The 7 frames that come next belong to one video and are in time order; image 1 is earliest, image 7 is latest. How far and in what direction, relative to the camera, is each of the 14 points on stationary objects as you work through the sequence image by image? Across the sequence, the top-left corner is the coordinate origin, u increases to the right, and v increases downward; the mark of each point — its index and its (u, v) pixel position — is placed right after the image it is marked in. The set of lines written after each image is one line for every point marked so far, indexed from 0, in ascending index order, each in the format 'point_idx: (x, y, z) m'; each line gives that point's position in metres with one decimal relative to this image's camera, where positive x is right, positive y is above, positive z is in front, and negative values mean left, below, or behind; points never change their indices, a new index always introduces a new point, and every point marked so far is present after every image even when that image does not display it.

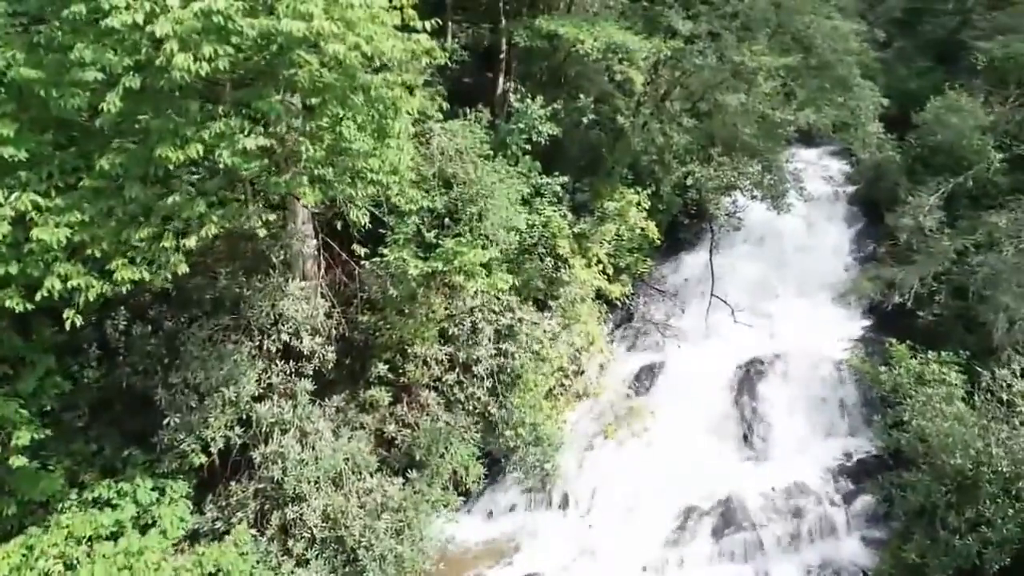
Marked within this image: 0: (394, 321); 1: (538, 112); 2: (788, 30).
0: (-1.3, -0.4, +8.4) m
1: (+0.3, +2.2, +9.6) m
2: (+4.1, +3.8, +11.0) m
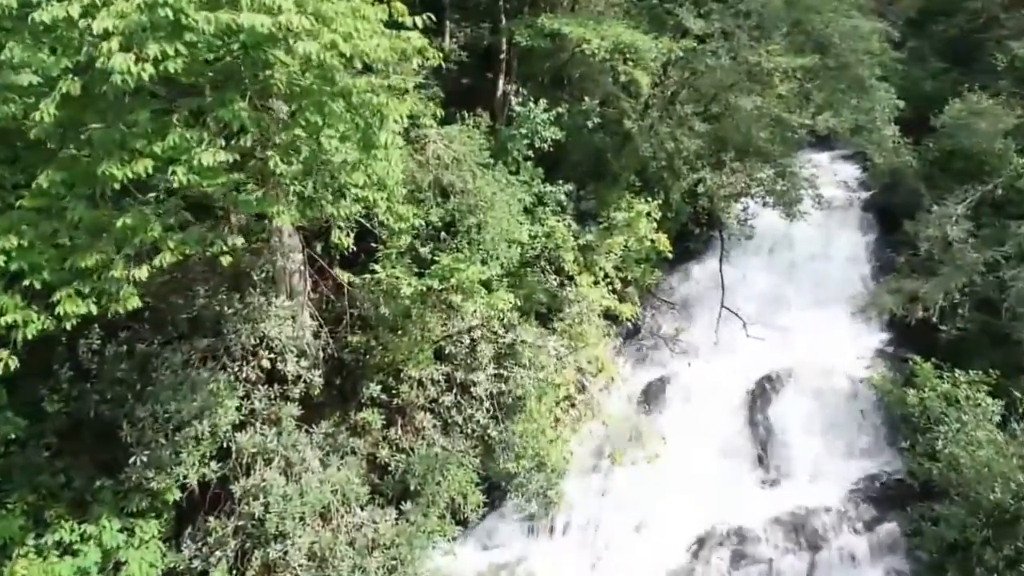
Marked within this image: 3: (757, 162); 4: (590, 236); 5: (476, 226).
0: (-1.3, -0.5, +7.8) m
1: (+0.4, +2.0, +9.0) m
2: (+4.1, +3.6, +10.4) m
3: (+3.3, +1.7, +10.4) m
4: (+1.0, +0.6, +9.3) m
5: (-0.4, +0.6, +7.7) m
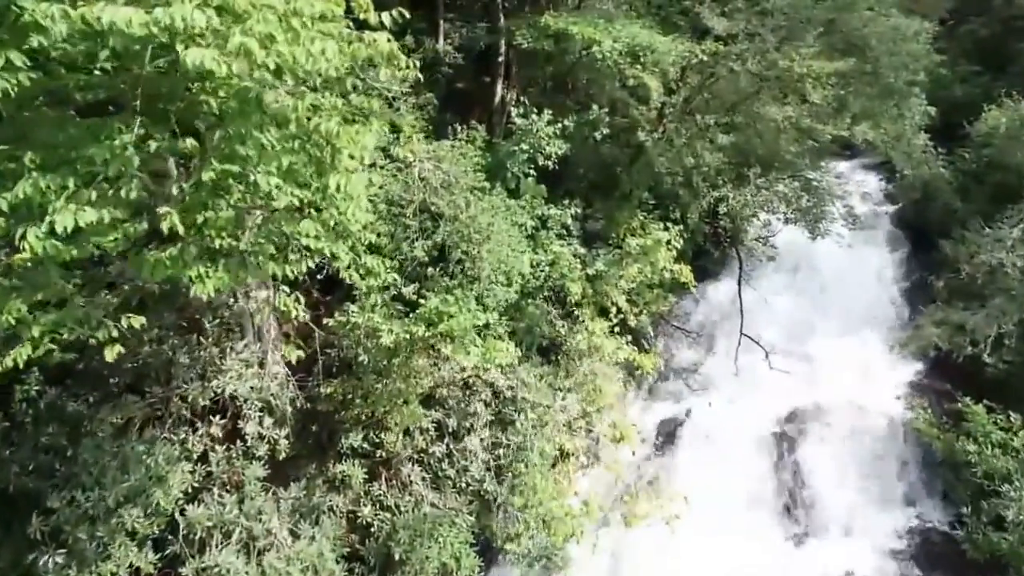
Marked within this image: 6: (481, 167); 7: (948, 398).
0: (-1.3, -0.9, +6.8) m
1: (+0.3, +1.7, +8.0) m
2: (+4.1, +3.2, +9.3) m
3: (+3.3, +1.4, +9.3) m
4: (+1.0, +0.3, +8.3) m
5: (-0.4, +0.3, +6.6) m
6: (-0.3, +1.3, +8.0) m
7: (+5.6, -1.4, +9.7) m
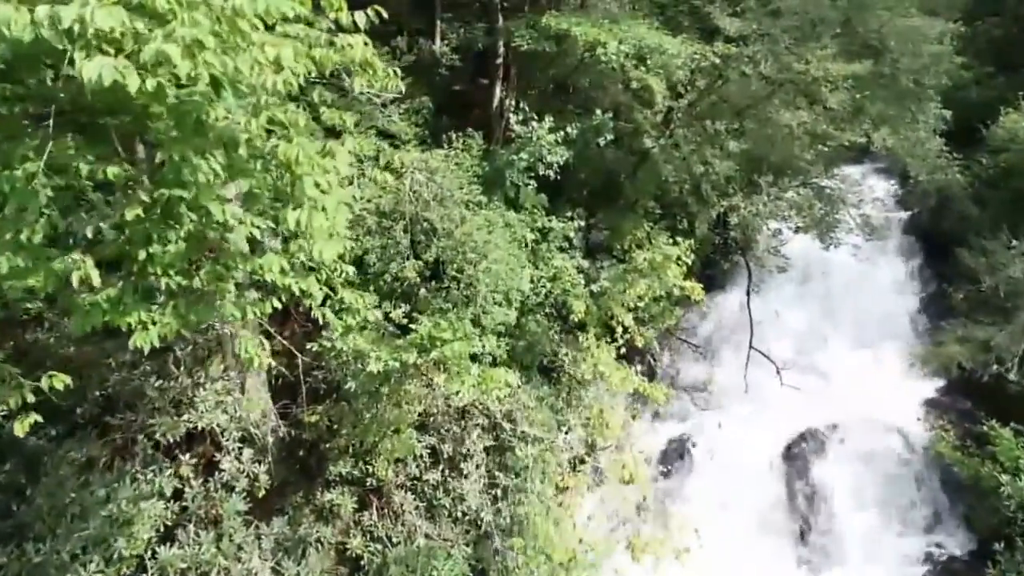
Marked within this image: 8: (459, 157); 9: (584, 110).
0: (-1.3, -1.1, +6.3) m
1: (+0.3, +1.5, +7.5) m
2: (+4.1, +3.1, +8.9) m
3: (+3.3, +1.2, +8.9) m
4: (+1.0, +0.1, +7.8) m
5: (-0.4, +0.1, +6.1) m
6: (-0.3, +1.1, +7.5) m
7: (+5.6, -1.6, +9.2) m
8: (-0.5, +1.3, +7.4) m
9: (+0.8, +2.0, +8.7) m
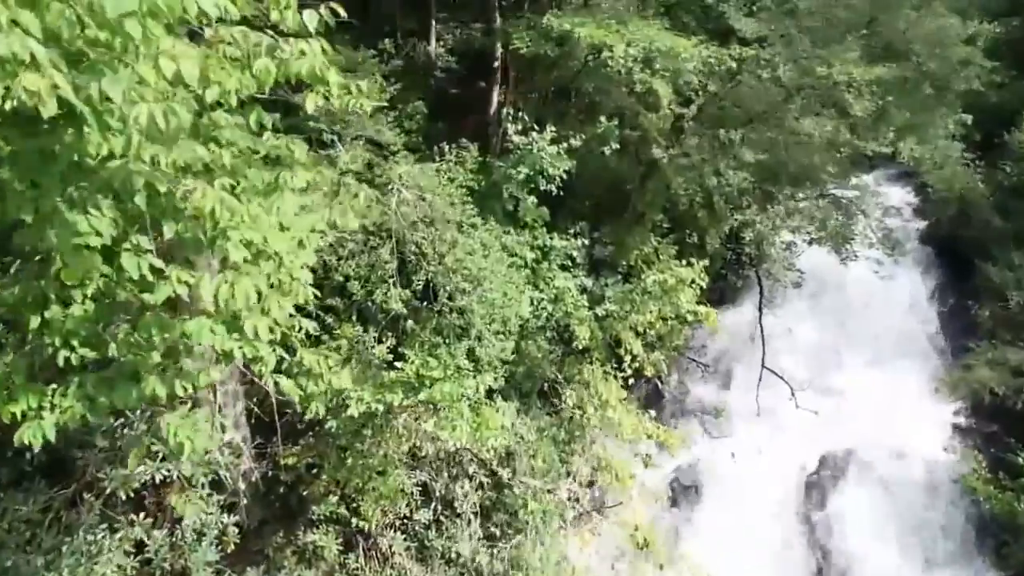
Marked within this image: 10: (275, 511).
0: (-1.3, -1.3, +5.7) m
1: (+0.3, +1.3, +6.9) m
2: (+4.0, +2.9, +8.3) m
3: (+3.3, +1.0, +8.3) m
4: (+0.9, -0.1, +7.2) m
5: (-0.4, -0.1, +5.6) m
6: (-0.4, +0.9, +7.0) m
7: (+5.6, -1.8, +8.6) m
8: (-0.5, +1.1, +6.9) m
9: (+0.8, +1.8, +8.1) m
10: (-1.9, -1.8, +6.0) m
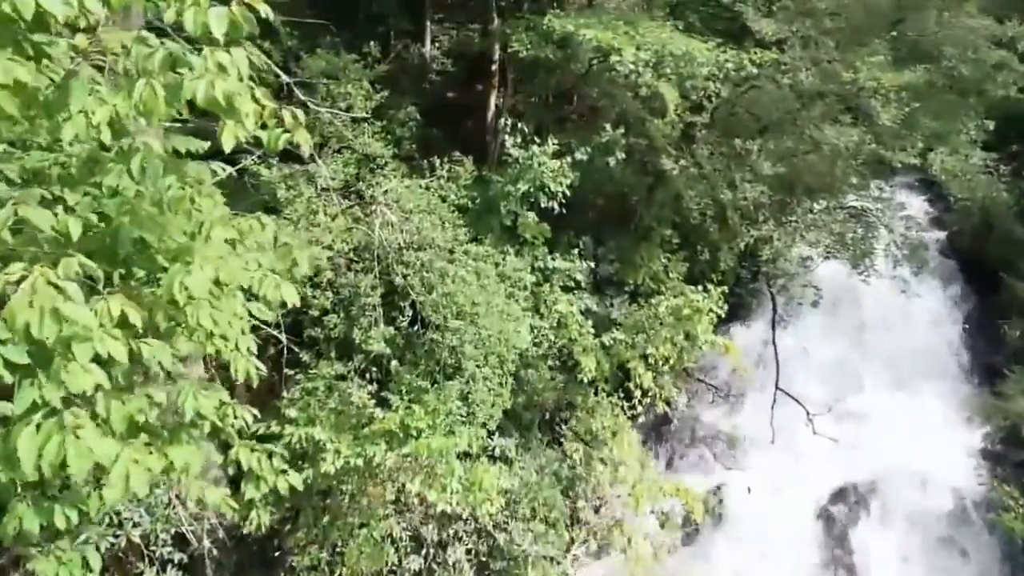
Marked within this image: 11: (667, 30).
0: (-1.3, -1.5, +5.1) m
1: (+0.3, +1.1, +6.4) m
2: (+4.0, +2.6, +7.7) m
3: (+3.3, +0.8, +7.7) m
4: (+0.9, -0.3, +6.7) m
5: (-0.4, -0.3, +5.0) m
6: (-0.4, +0.7, +6.4) m
7: (+5.5, -2.0, +8.0) m
8: (-0.6, +0.9, +6.3) m
9: (+0.8, +1.6, +7.5) m
10: (-1.9, -2.1, +5.4) m
11: (+1.4, +2.3, +6.7) m
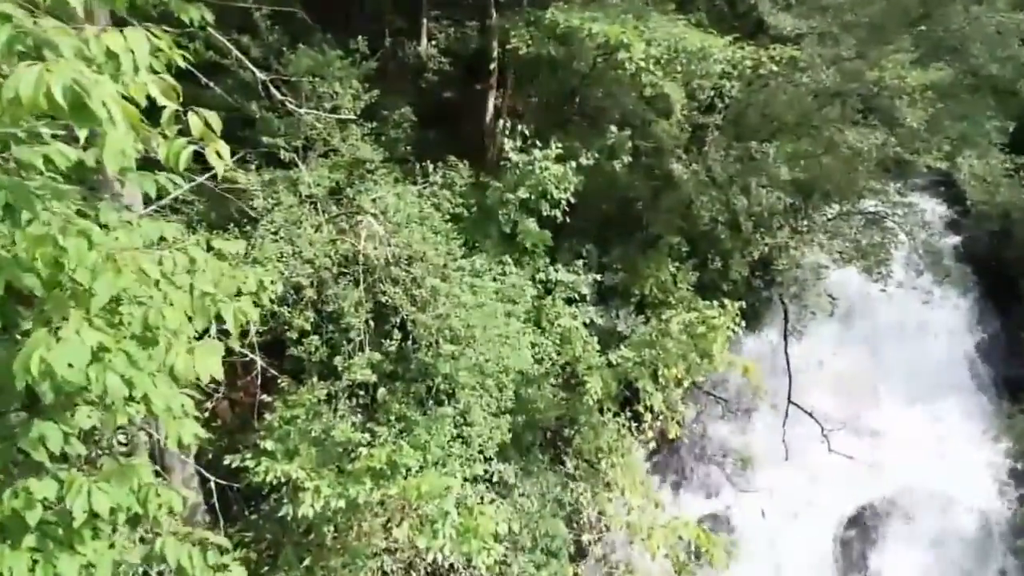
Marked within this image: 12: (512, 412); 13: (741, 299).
0: (-1.3, -1.6, +4.7) m
1: (+0.3, +1.0, +5.9) m
2: (+4.0, +2.5, +7.3) m
3: (+3.3, +0.7, +7.3) m
4: (+0.9, -0.4, +6.2) m
5: (-0.4, -0.4, +4.5) m
6: (-0.4, +0.6, +5.9) m
7: (+5.5, -2.1, +7.6) m
8: (-0.6, +0.8, +5.9) m
9: (+0.8, +1.5, +7.1) m
10: (-1.9, -2.2, +4.9) m
11: (+1.4, +2.2, +6.3) m
12: (-0.1, -1.0, +5.6) m
13: (+2.4, -0.3, +8.4) m
